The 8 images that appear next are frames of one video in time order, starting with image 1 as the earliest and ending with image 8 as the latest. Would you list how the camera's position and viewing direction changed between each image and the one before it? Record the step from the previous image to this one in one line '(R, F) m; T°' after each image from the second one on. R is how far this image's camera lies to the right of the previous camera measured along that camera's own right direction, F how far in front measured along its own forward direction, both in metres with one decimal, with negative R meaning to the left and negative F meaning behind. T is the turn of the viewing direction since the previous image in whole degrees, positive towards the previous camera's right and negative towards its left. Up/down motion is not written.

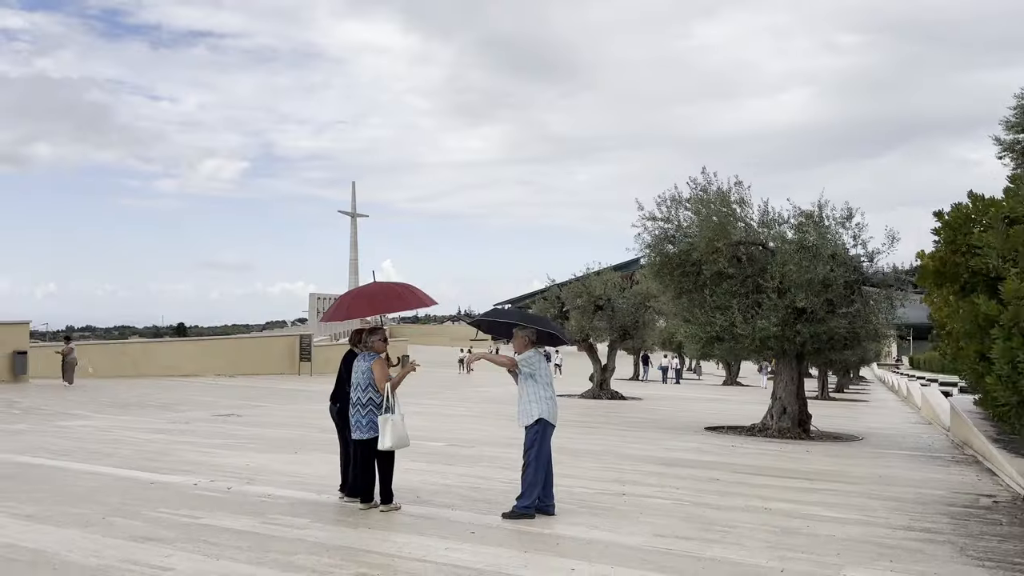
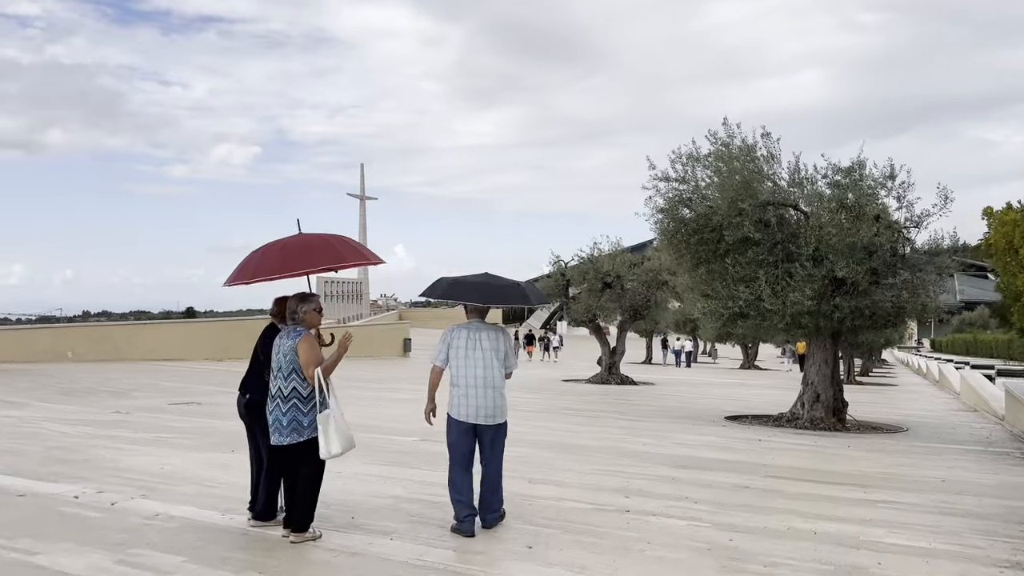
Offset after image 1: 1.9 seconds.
(+0.4, +2.4) m; -1°
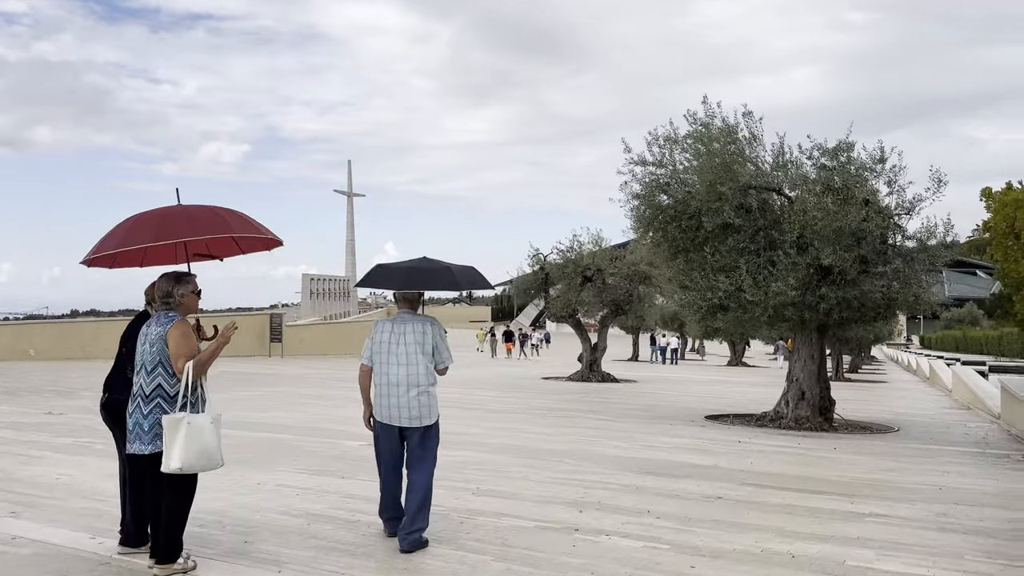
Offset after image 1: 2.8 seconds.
(+0.5, +1.1) m; +1°
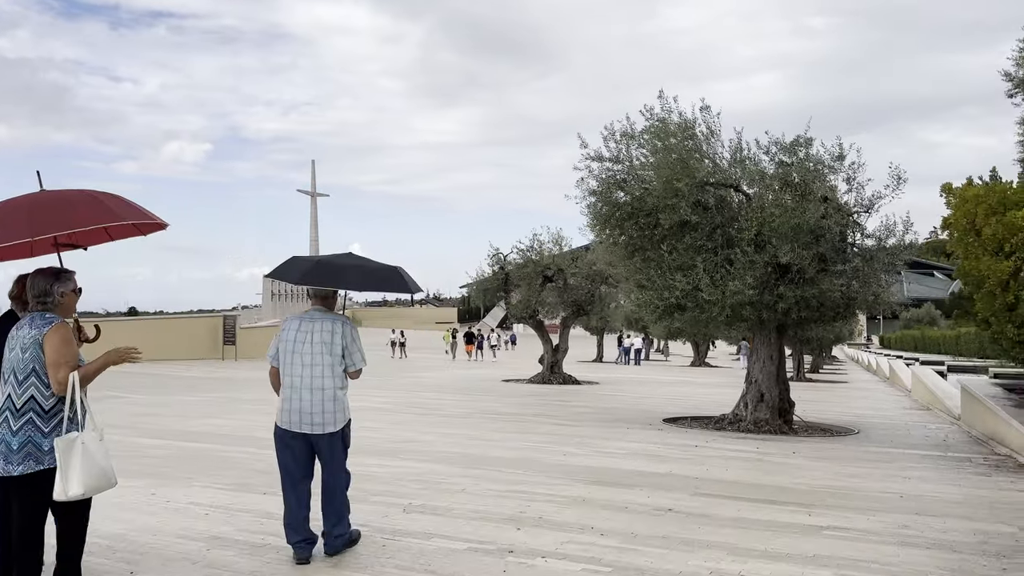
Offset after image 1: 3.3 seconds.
(+0.3, +0.6) m; +2°
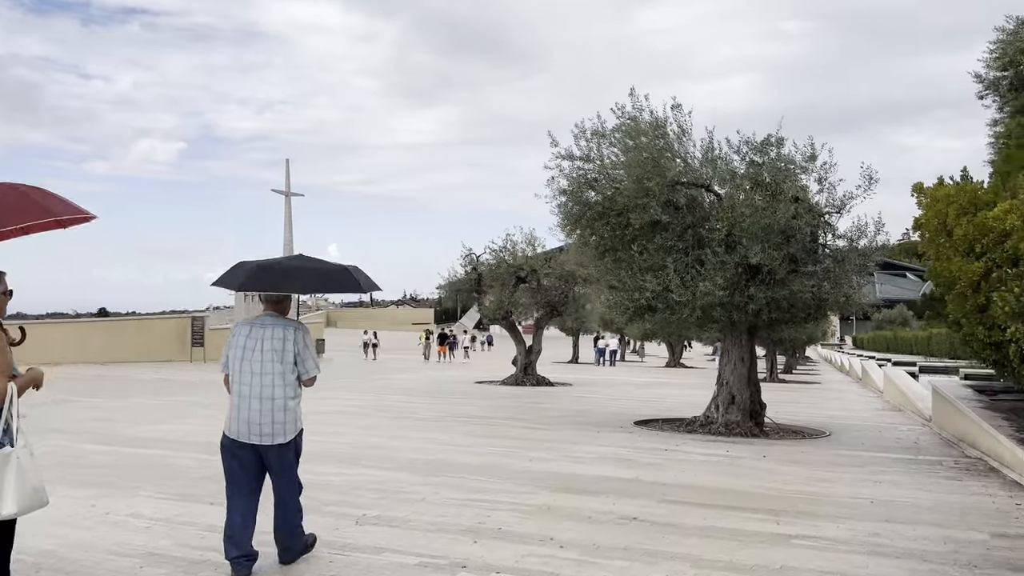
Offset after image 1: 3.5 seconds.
(+0.2, +0.3) m; +2°
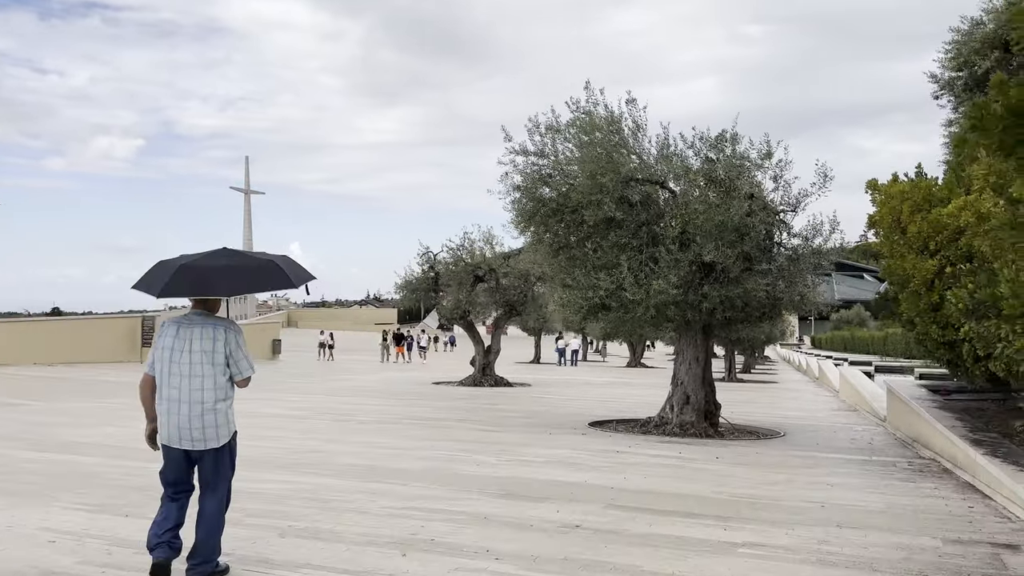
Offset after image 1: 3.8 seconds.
(+0.2, +0.4) m; +2°
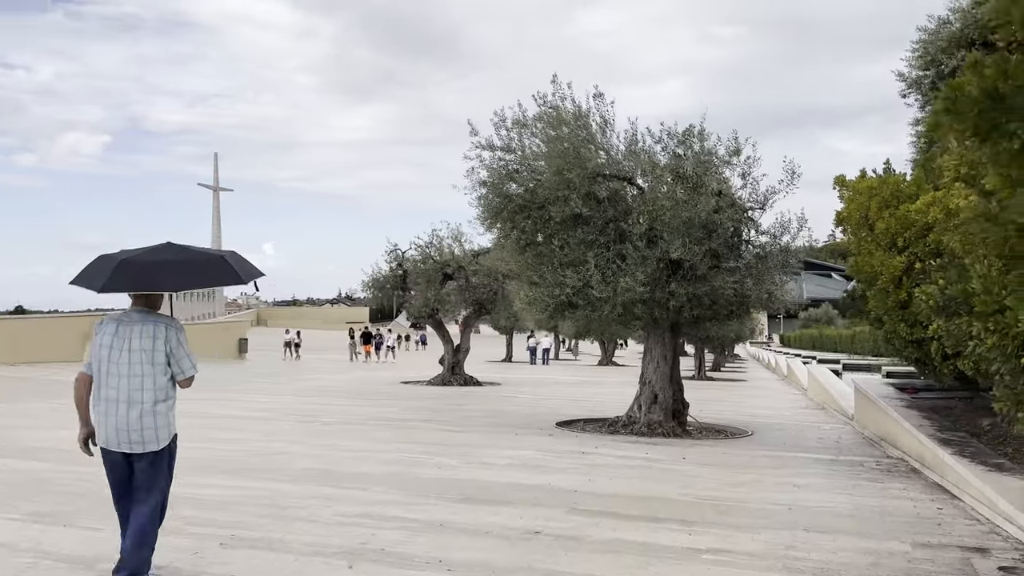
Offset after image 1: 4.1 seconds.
(+0.1, +0.3) m; +2°
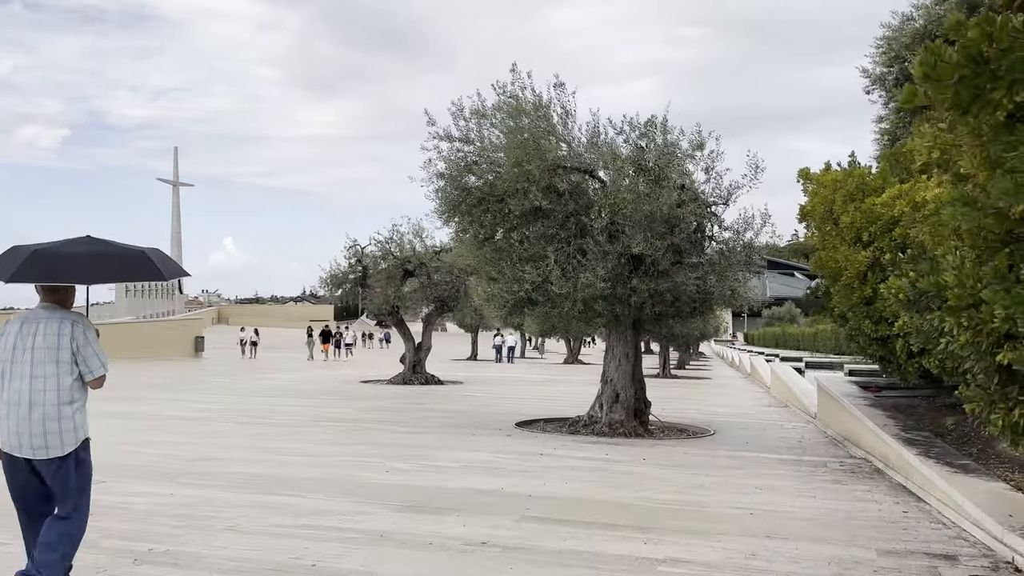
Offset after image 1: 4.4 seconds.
(+0.2, +0.4) m; +2°
